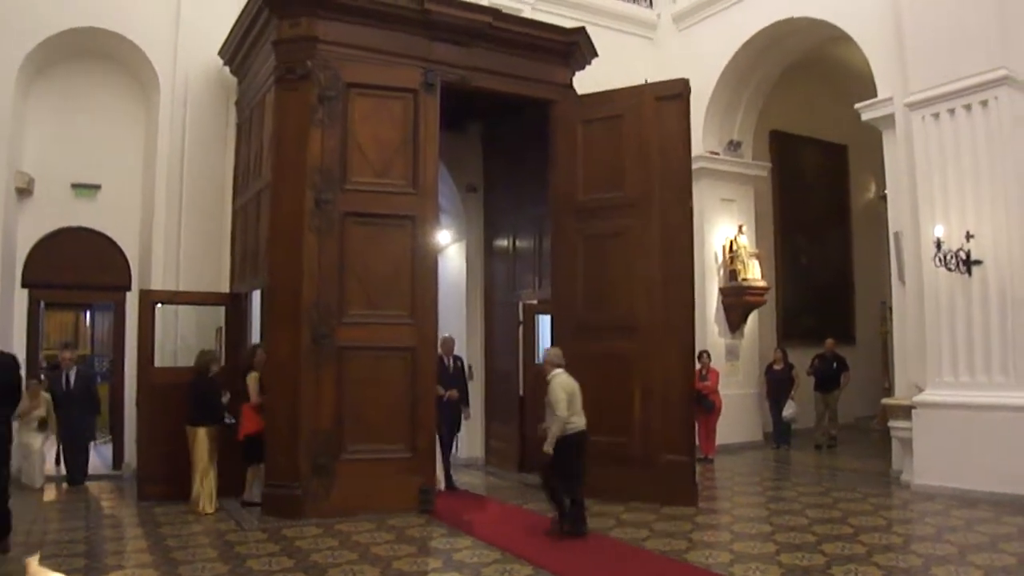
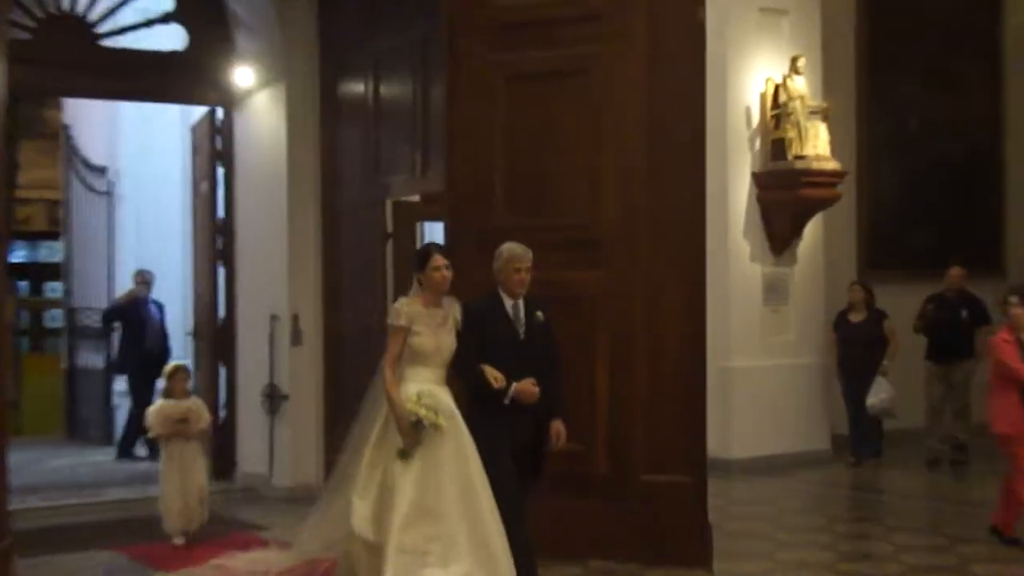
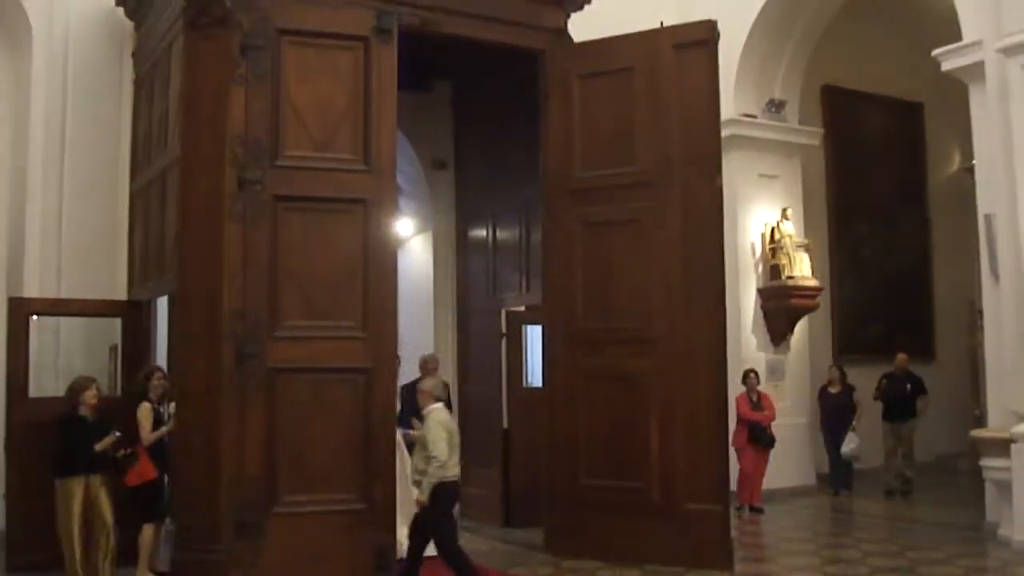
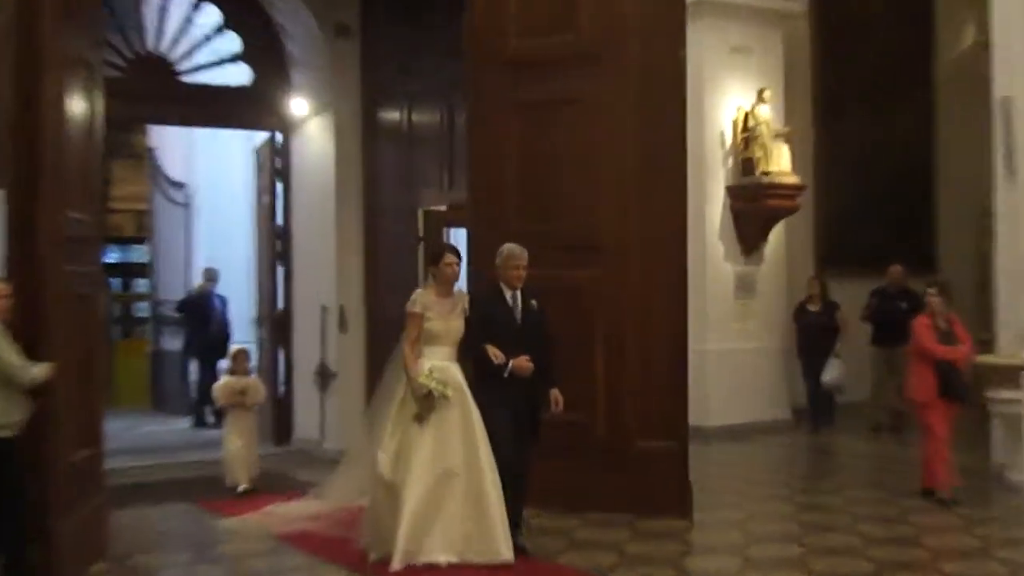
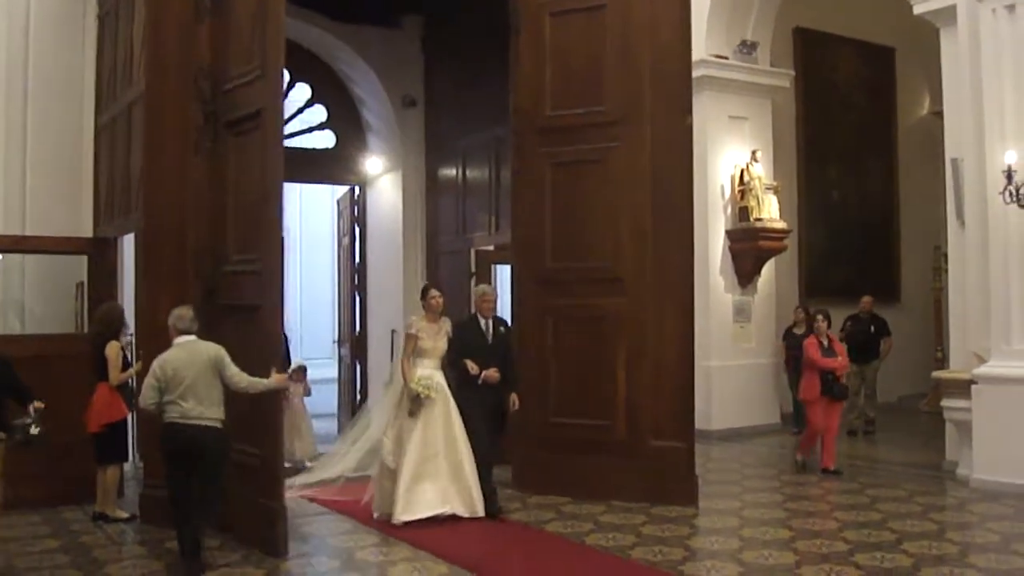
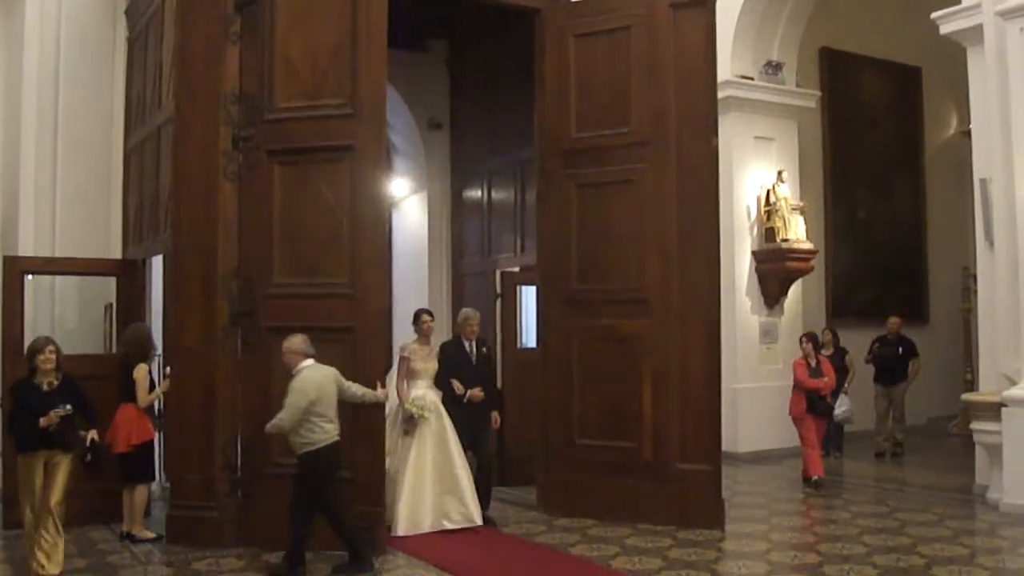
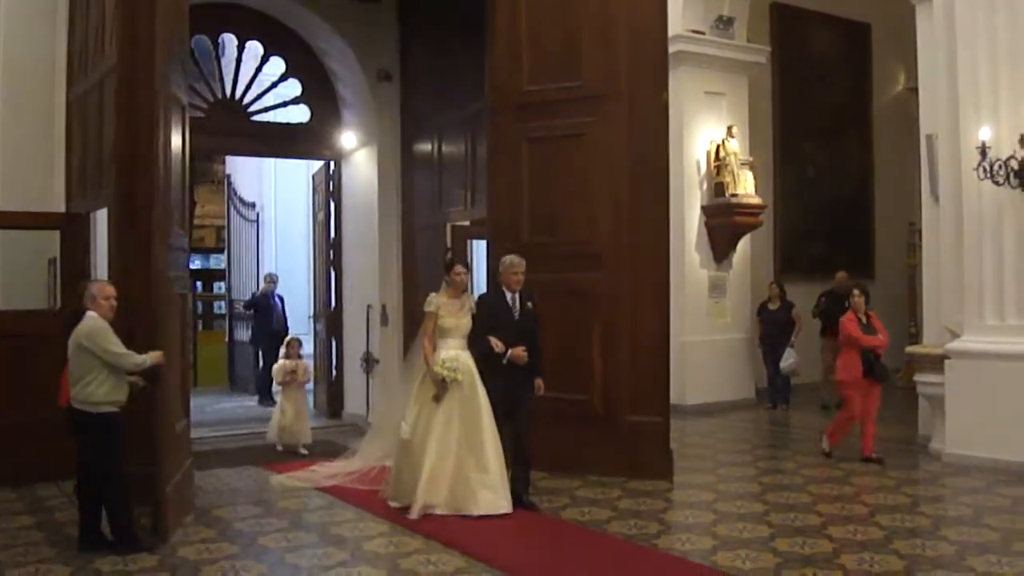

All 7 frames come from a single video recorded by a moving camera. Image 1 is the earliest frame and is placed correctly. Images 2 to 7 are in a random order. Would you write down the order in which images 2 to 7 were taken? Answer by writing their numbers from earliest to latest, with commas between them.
3, 6, 5, 7, 4, 2
